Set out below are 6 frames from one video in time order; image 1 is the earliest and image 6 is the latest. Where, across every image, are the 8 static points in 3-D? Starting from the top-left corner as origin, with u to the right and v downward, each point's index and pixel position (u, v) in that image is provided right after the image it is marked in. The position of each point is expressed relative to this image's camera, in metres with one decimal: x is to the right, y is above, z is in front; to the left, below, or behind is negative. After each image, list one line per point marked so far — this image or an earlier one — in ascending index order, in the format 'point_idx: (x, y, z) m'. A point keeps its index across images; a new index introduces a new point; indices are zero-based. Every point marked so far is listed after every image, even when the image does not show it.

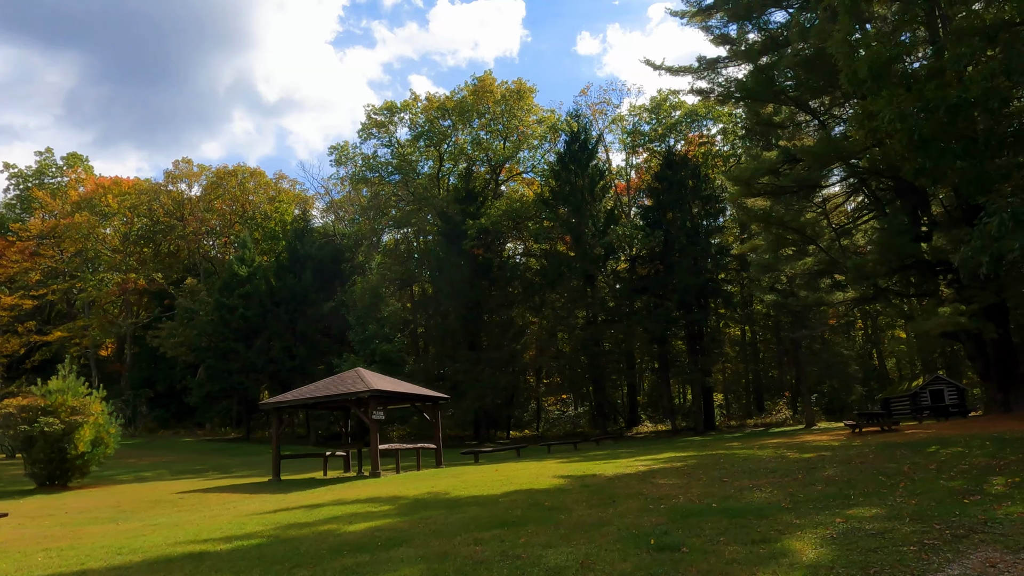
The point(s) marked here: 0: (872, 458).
0: (+6.4, -3.0, +11.4) m
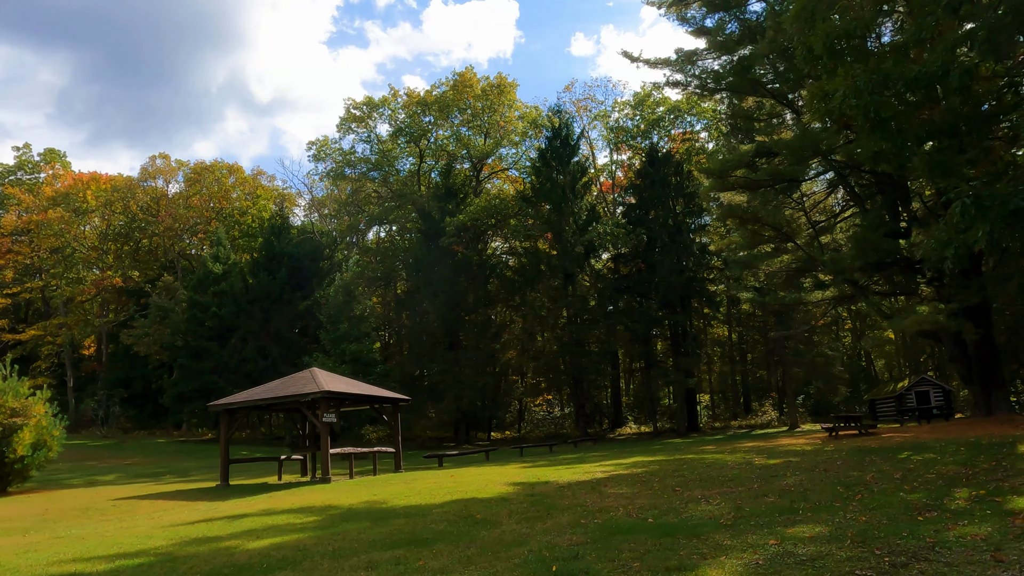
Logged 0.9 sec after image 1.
0: (+5.5, -2.9, +10.7) m
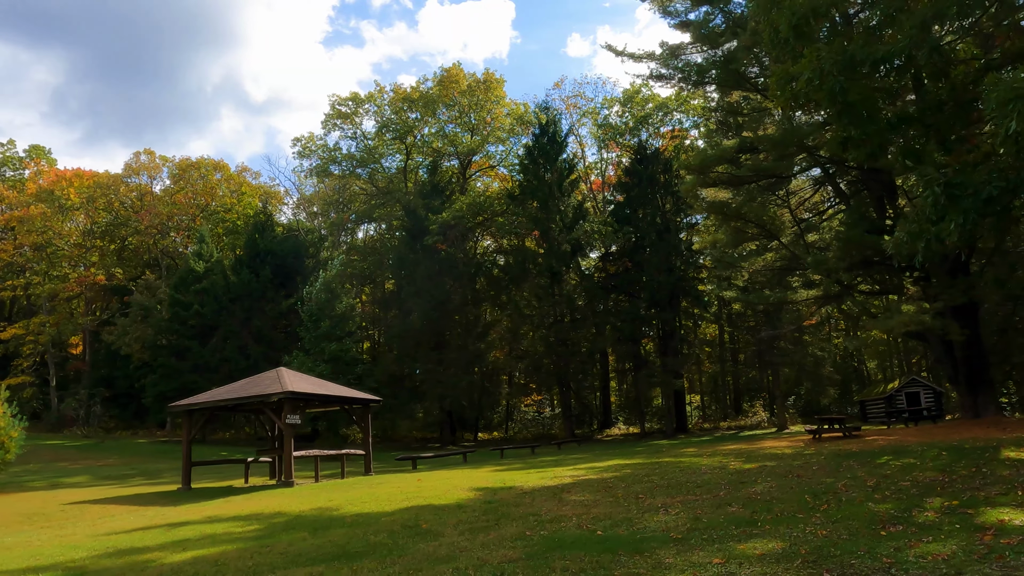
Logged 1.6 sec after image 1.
0: (+4.8, -2.9, +10.3) m
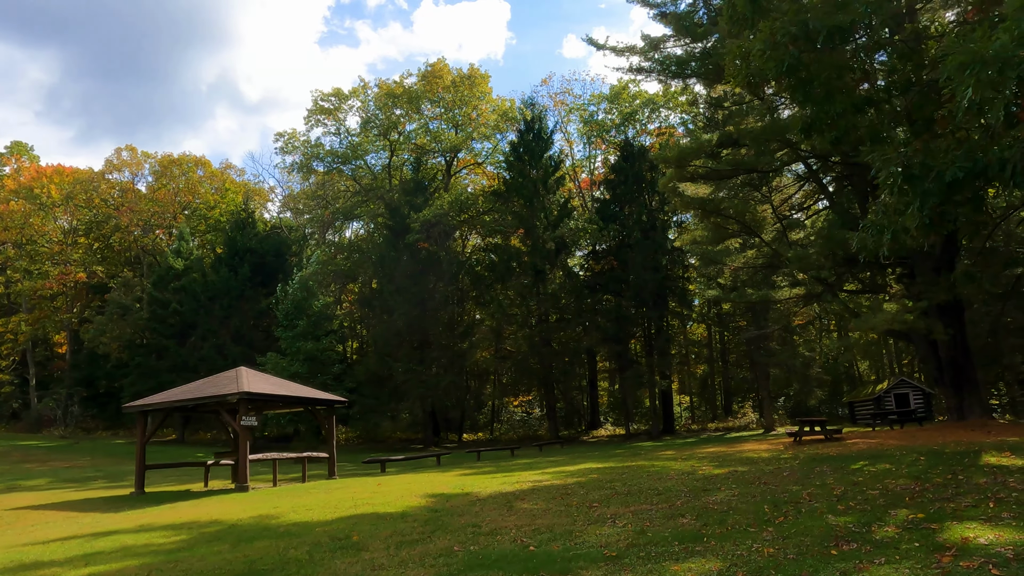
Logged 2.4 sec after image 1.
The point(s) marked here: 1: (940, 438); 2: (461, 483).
0: (+4.1, -2.8, +9.7) m
1: (+9.3, -3.3, +14.1) m
2: (-1.0, -3.7, +12.2) m
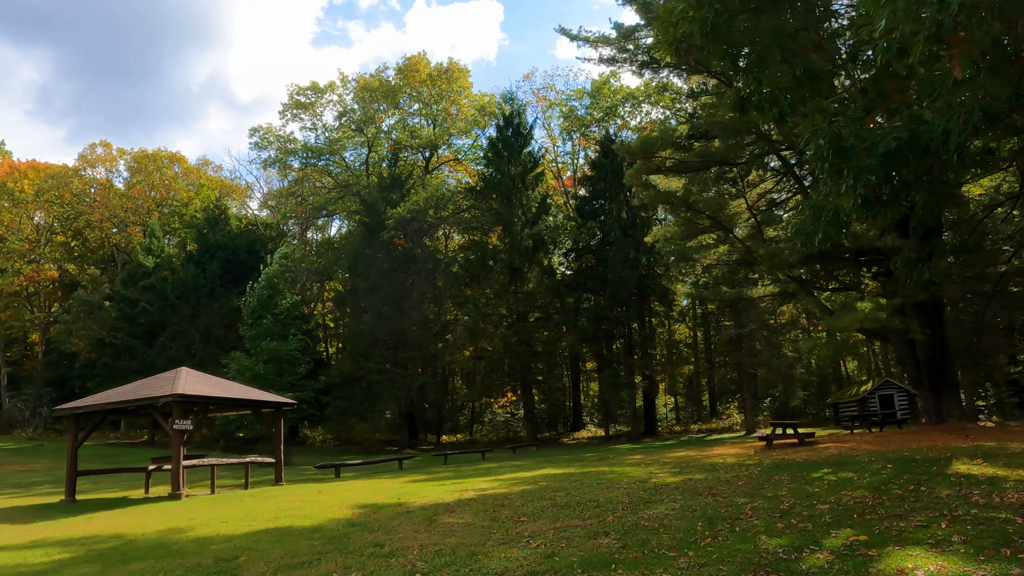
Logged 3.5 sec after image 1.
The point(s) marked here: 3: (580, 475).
0: (+3.2, -2.8, +9.0) m
1: (+8.4, -3.2, +13.4) m
2: (-1.9, -3.6, +11.5) m
3: (+1.3, -3.6, +12.6) m
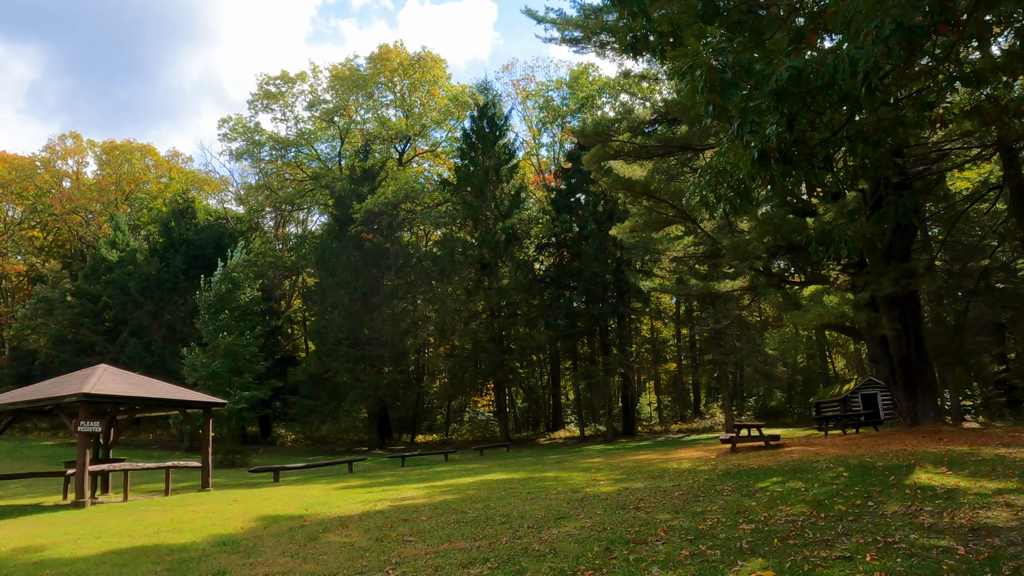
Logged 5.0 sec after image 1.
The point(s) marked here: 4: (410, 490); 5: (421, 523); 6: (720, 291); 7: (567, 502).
0: (+2.0, -2.6, +8.1) m
1: (+7.2, -3.1, +12.5) m
2: (-3.1, -3.5, +10.5) m
3: (+0.1, -3.5, +11.6) m
4: (-1.8, -3.6, +11.5) m
5: (-1.0, -2.7, +7.5) m
6: (+5.8, -0.1, +17.5) m
7: (+0.7, -2.8, +8.4) m
